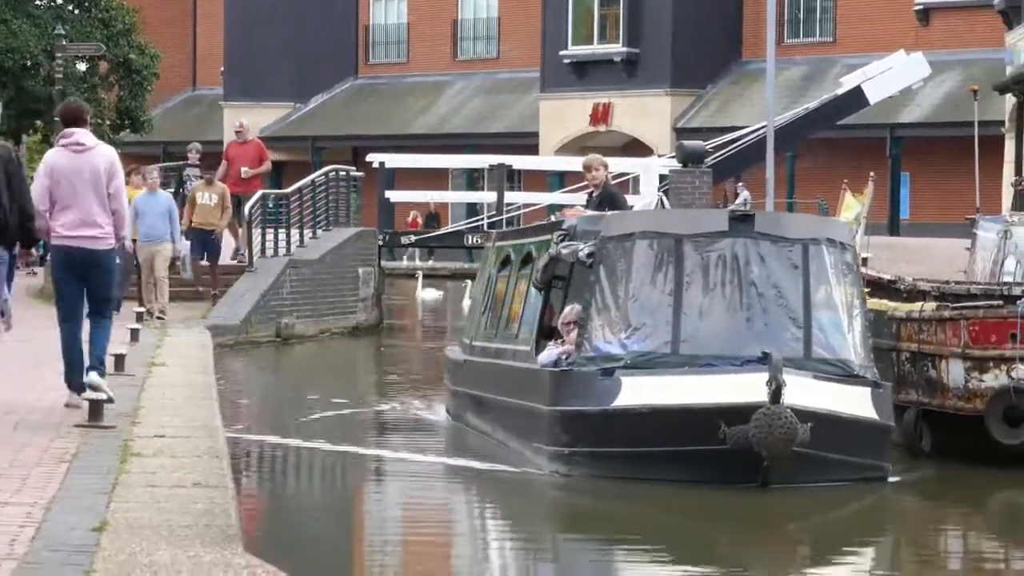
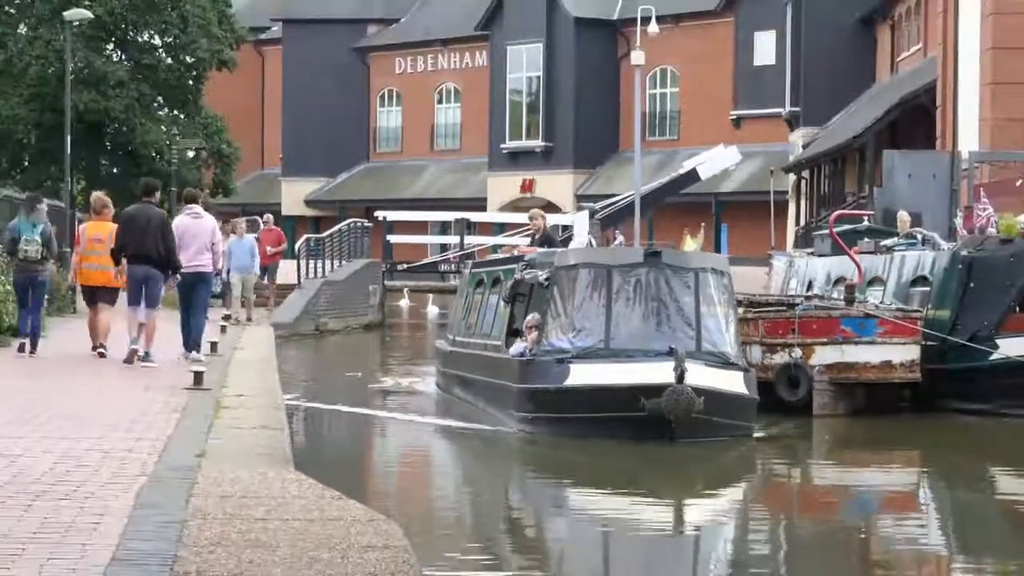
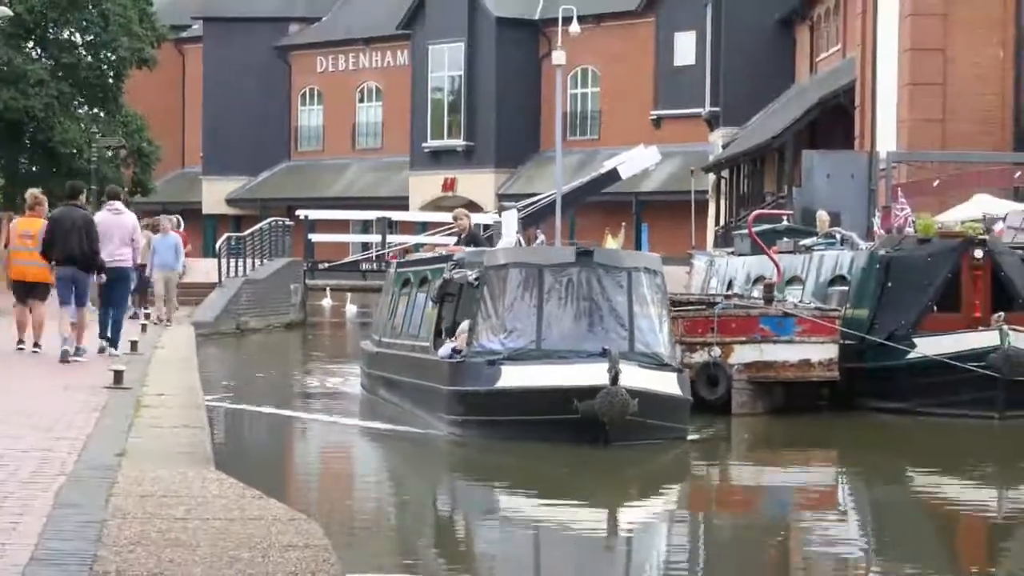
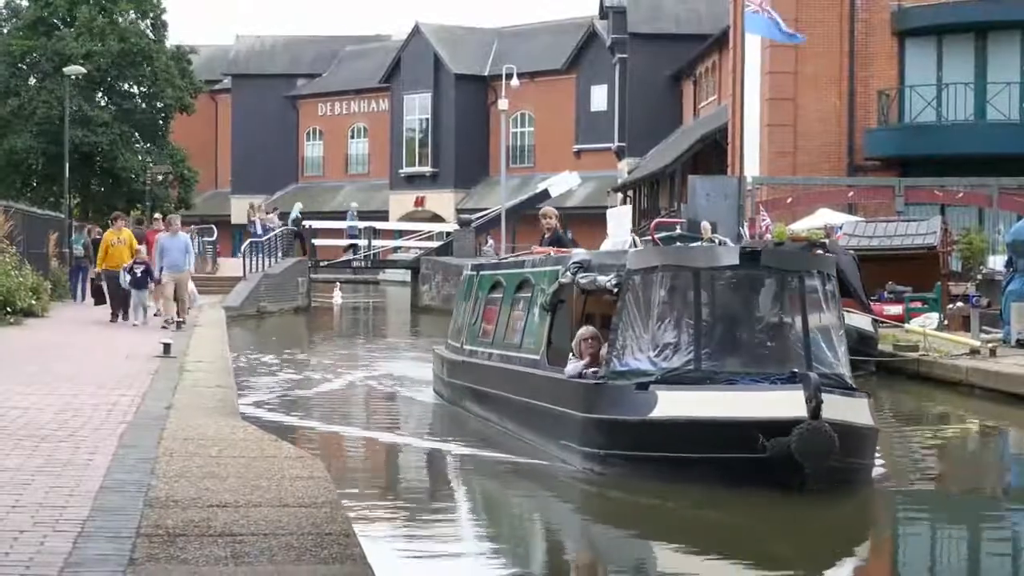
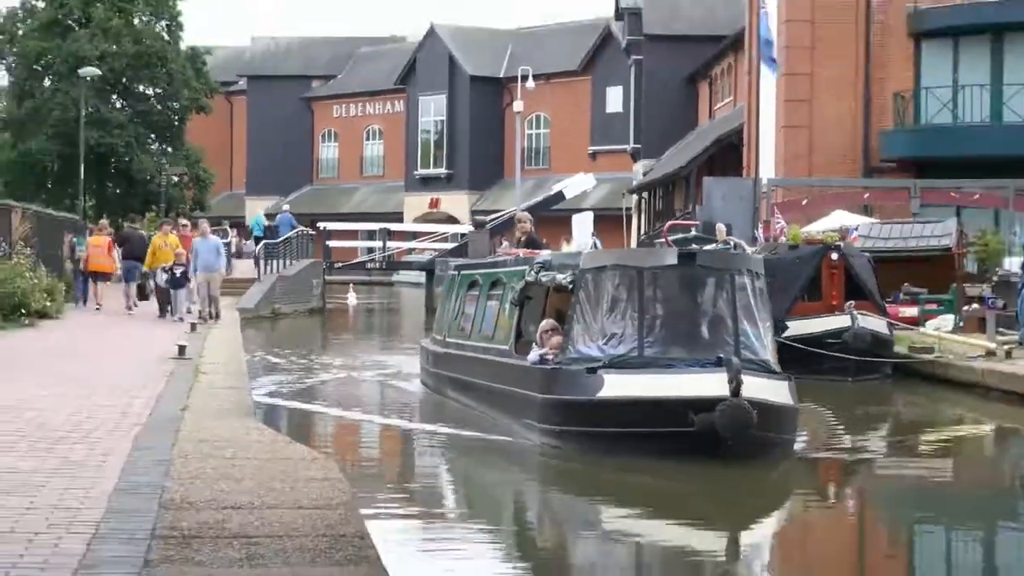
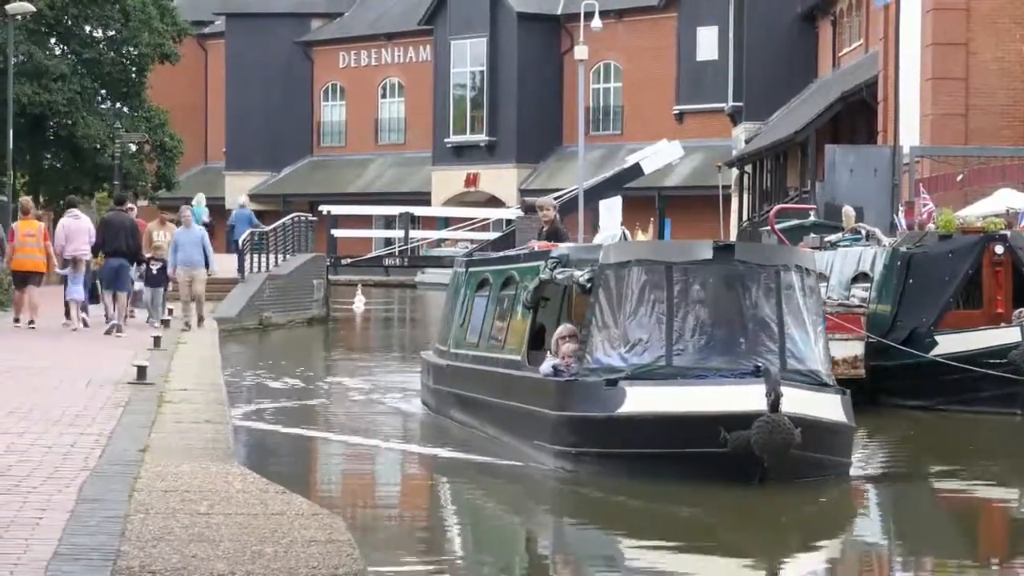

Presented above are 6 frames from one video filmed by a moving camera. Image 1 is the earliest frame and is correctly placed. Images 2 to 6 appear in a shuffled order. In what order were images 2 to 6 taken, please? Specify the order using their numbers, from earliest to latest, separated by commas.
2, 3, 6, 5, 4
